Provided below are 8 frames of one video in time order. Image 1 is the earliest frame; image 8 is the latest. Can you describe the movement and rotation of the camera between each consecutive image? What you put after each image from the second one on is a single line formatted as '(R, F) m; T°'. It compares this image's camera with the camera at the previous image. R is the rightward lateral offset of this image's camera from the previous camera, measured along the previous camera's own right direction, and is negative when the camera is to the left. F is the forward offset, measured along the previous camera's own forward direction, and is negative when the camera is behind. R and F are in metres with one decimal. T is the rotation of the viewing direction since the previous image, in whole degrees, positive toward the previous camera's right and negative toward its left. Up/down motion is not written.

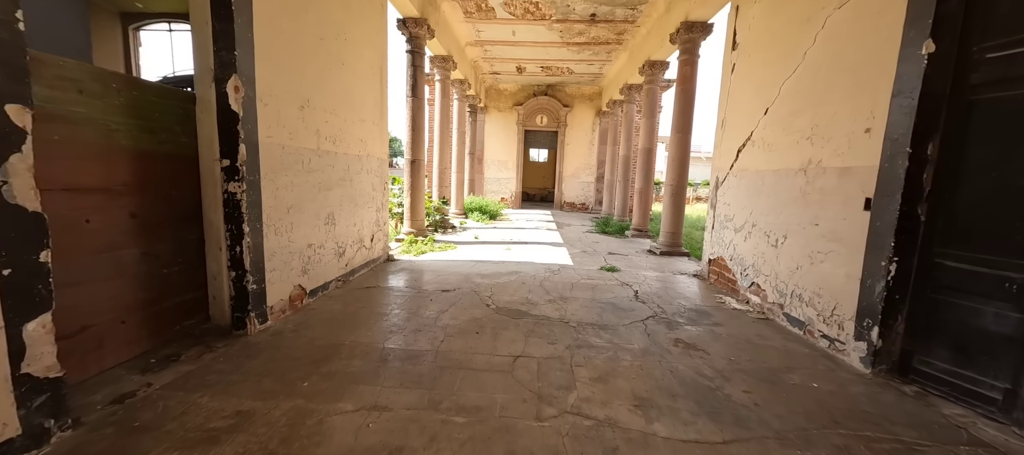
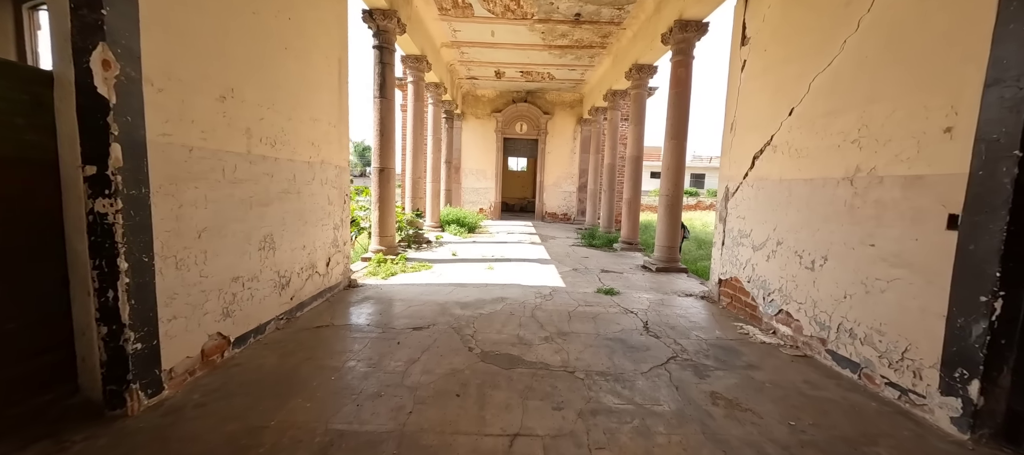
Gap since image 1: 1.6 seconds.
(-0.1, +0.6) m; +3°
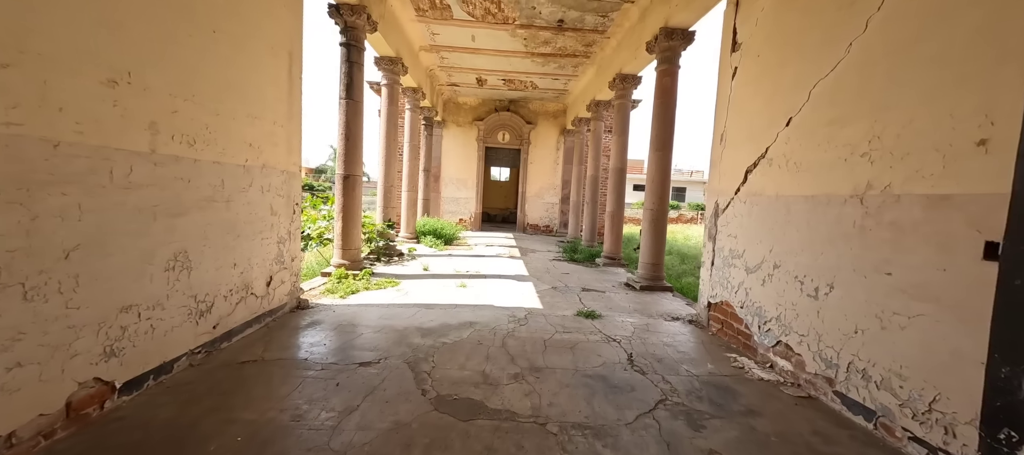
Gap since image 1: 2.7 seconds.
(+0.1, +0.4) m; +2°
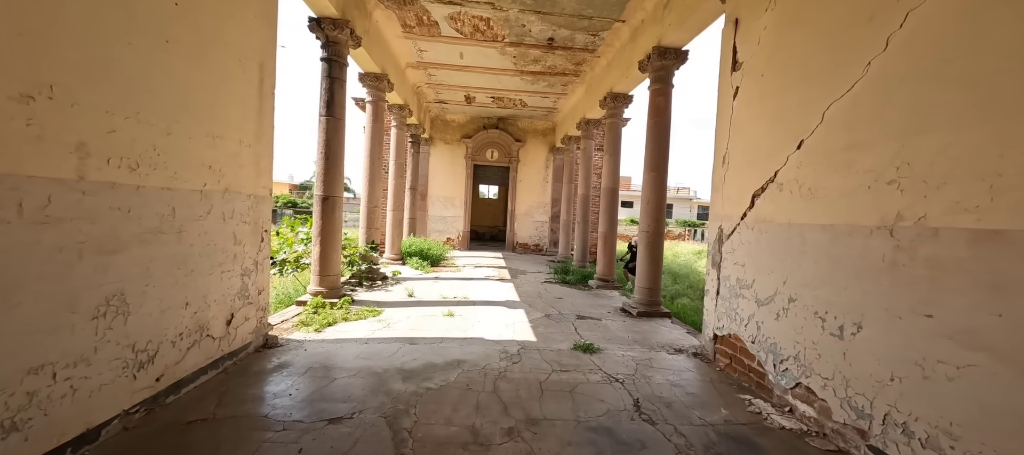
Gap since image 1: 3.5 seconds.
(0.0, +0.3) m; +2°
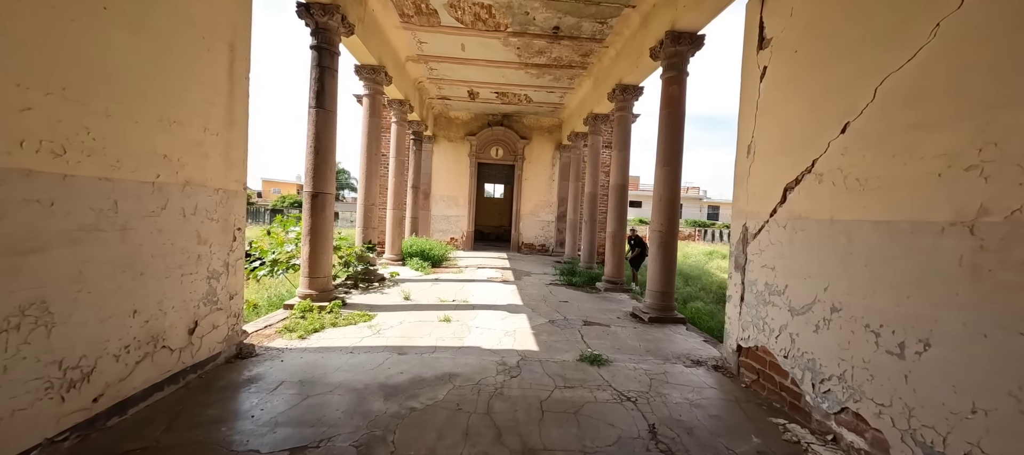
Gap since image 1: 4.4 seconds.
(+0.1, +0.3) m; -1°
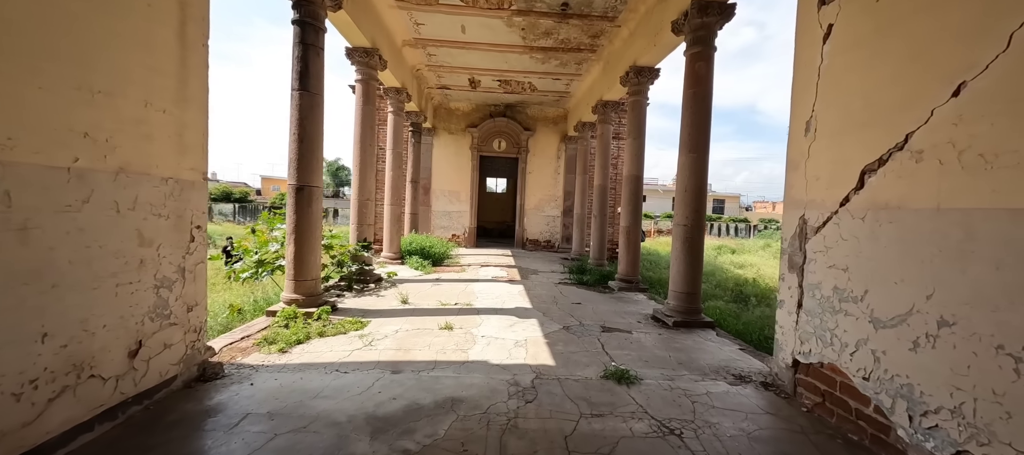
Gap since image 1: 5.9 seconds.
(-0.1, +0.5) m; 0°
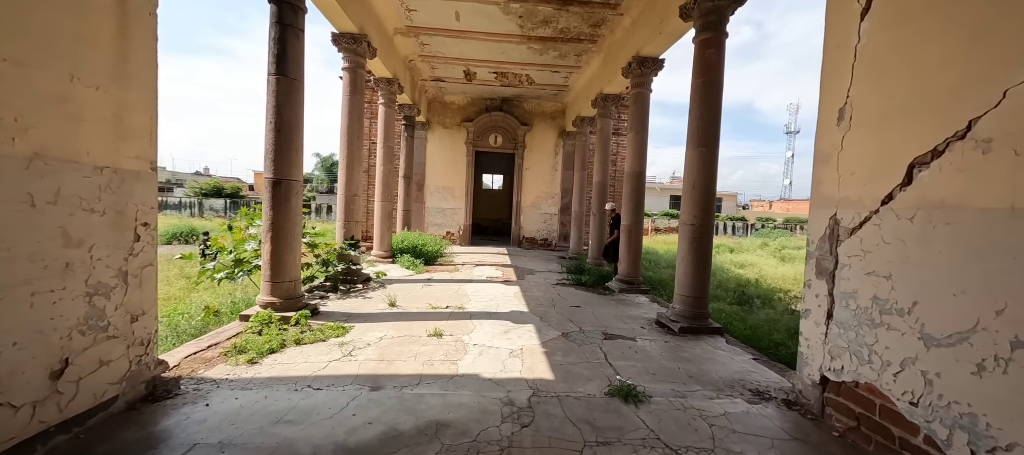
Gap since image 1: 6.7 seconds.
(0.0, +0.3) m; +1°
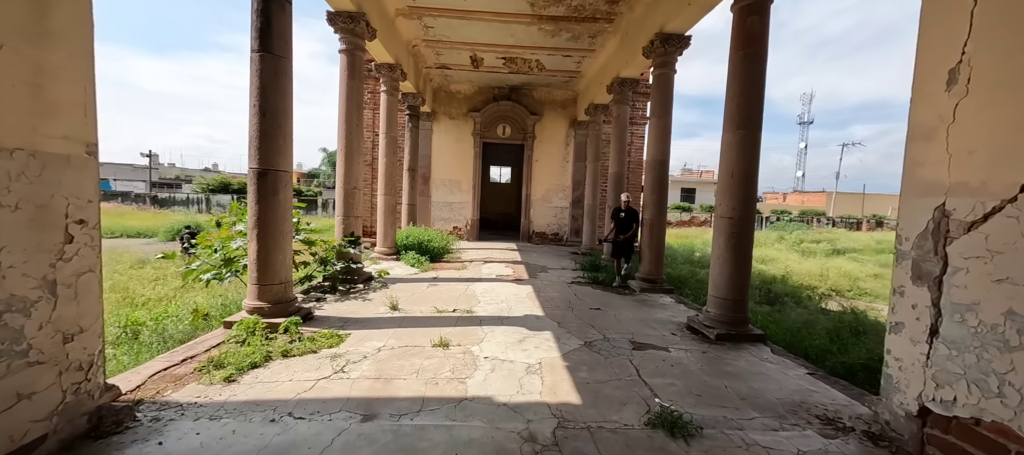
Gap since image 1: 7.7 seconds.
(-0.1, +0.4) m; -1°
